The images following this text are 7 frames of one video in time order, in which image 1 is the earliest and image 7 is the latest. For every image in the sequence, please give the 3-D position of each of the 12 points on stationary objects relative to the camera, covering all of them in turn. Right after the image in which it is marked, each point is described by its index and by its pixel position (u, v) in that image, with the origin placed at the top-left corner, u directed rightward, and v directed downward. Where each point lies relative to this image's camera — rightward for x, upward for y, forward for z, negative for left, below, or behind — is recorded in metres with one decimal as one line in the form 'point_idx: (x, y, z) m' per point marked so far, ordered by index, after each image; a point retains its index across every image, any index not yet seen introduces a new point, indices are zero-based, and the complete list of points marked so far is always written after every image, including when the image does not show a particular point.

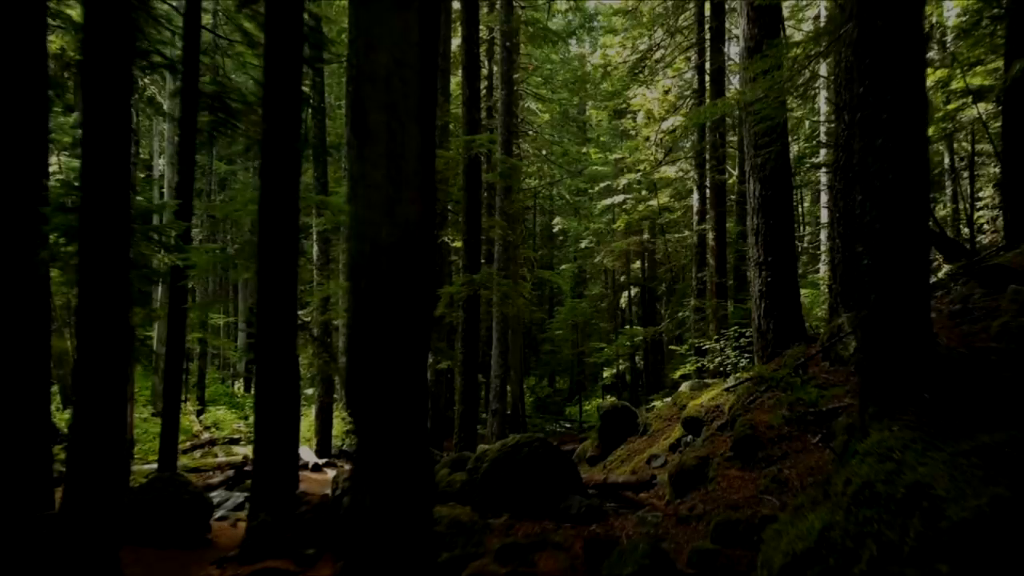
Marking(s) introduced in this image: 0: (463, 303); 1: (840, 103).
0: (-1.0, -0.3, +12.3) m
1: (+5.2, +3.0, +9.6) m
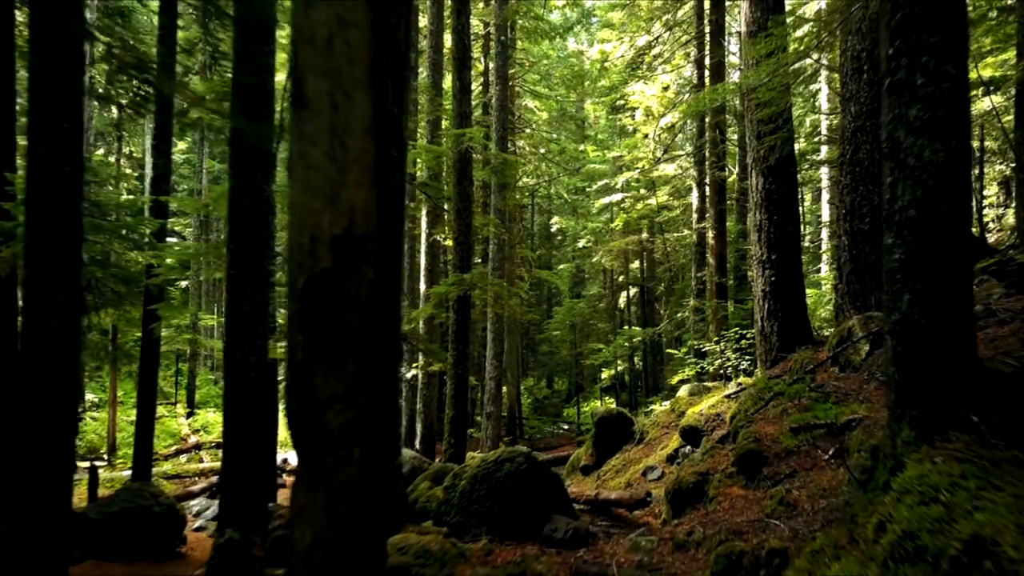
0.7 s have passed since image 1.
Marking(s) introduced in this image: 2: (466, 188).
0: (-1.1, -0.3, +11.9) m
1: (+5.1, +3.0, +9.1) m
2: (-0.9, +2.0, +12.1) m
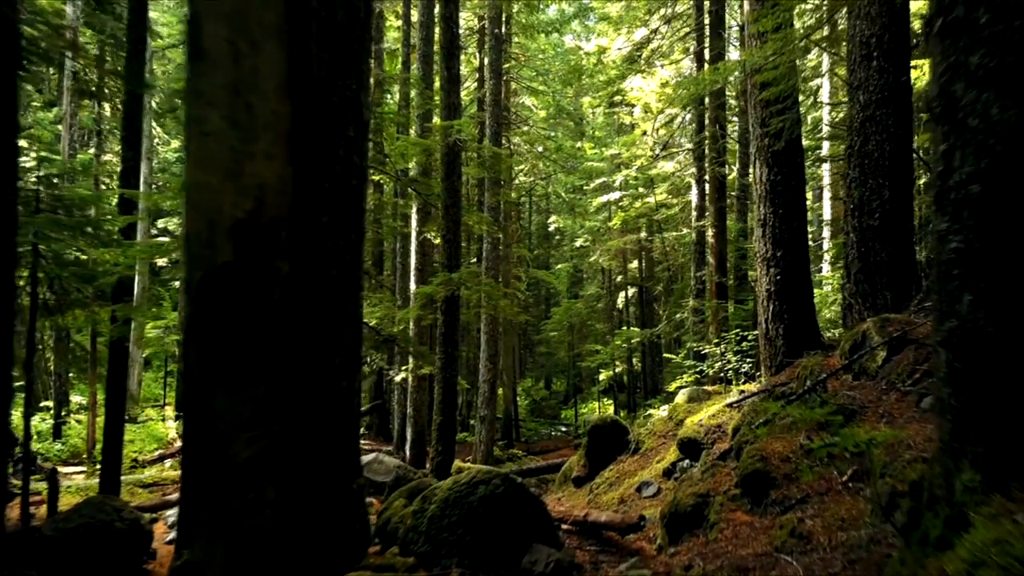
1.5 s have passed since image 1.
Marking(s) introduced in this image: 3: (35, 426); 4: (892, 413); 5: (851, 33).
0: (-1.3, -0.3, +11.4) m
1: (+4.9, +3.0, +8.6) m
2: (-1.1, +2.0, +11.6) m
3: (-14.4, -4.2, +18.2) m
4: (+2.9, -1.0, +4.6) m
5: (+4.8, +3.6, +8.5) m
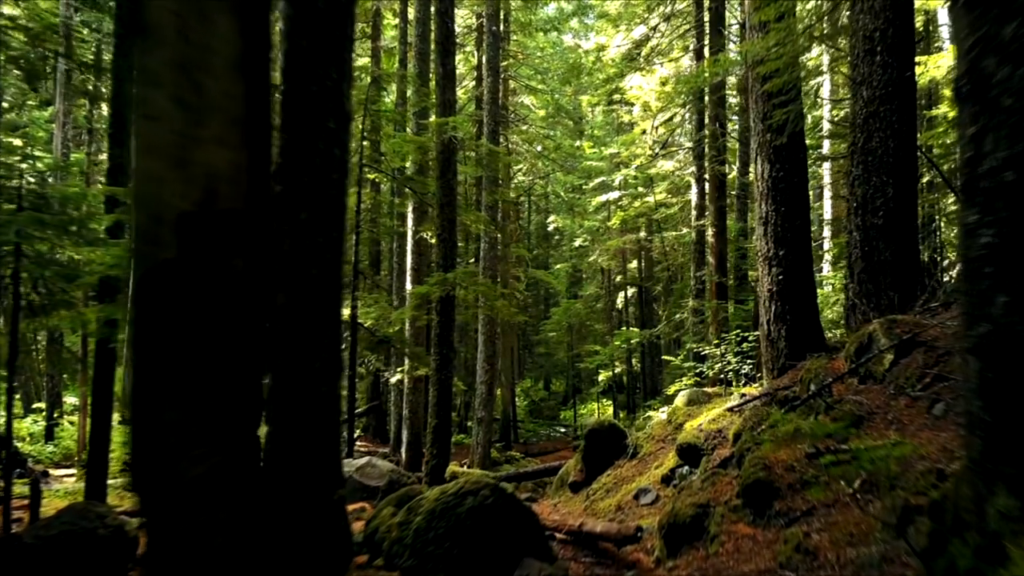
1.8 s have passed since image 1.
0: (-1.4, -0.3, +11.2) m
1: (+4.8, +3.0, +8.4) m
2: (-1.2, +2.0, +11.4) m
3: (-14.5, -4.2, +18.0) m
4: (+2.8, -1.0, +4.4) m
5: (+4.7, +3.6, +8.3) m
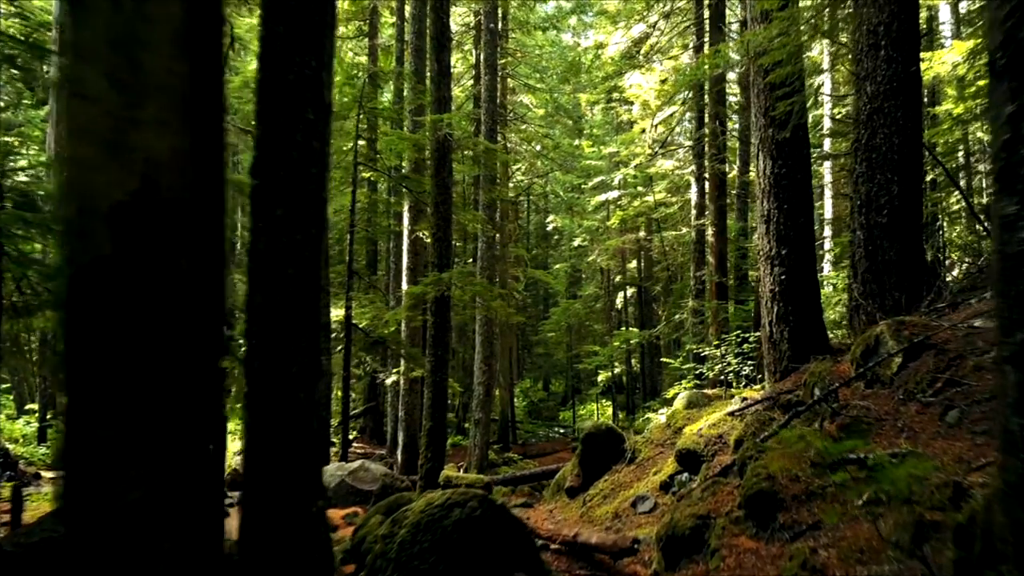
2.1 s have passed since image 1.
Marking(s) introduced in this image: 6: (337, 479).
0: (-1.4, -0.3, +11.0) m
1: (+4.8, +3.0, +8.2) m
2: (-1.2, +2.0, +11.2) m
3: (-14.6, -4.2, +17.8) m
4: (+2.8, -1.0, +4.2) m
5: (+4.7, +3.6, +8.1) m
6: (-2.8, -3.0, +9.5) m
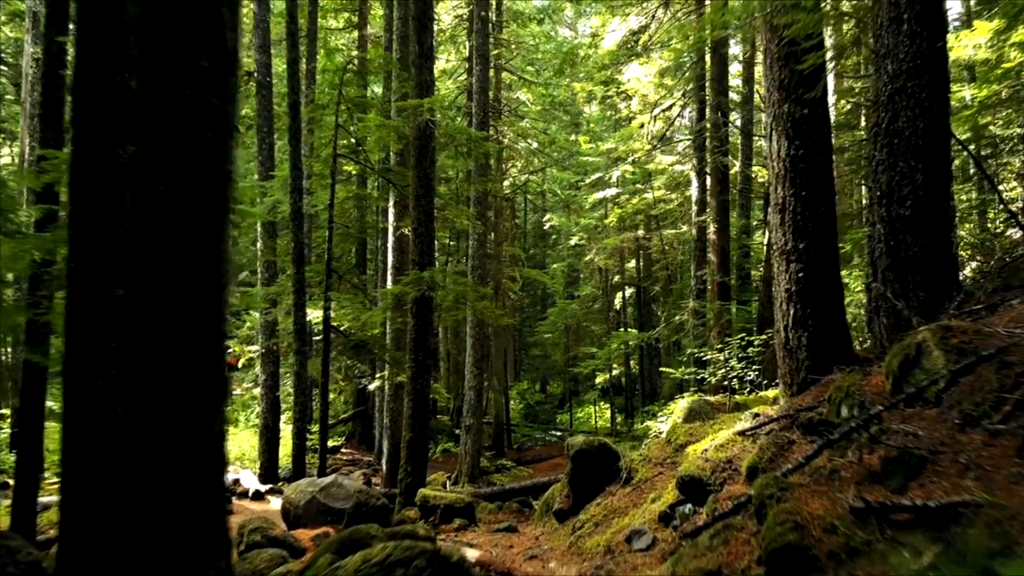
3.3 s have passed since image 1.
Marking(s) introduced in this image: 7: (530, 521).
0: (-1.6, -0.3, +10.2) m
1: (+4.6, +3.0, +7.5) m
2: (-1.4, +2.0, +10.4) m
3: (-14.8, -4.2, +17.0) m
4: (+2.6, -0.9, +3.4) m
5: (+4.5, +3.6, +7.3) m
6: (-3.0, -3.0, +8.7) m
7: (+0.2, -3.1, +8.0) m
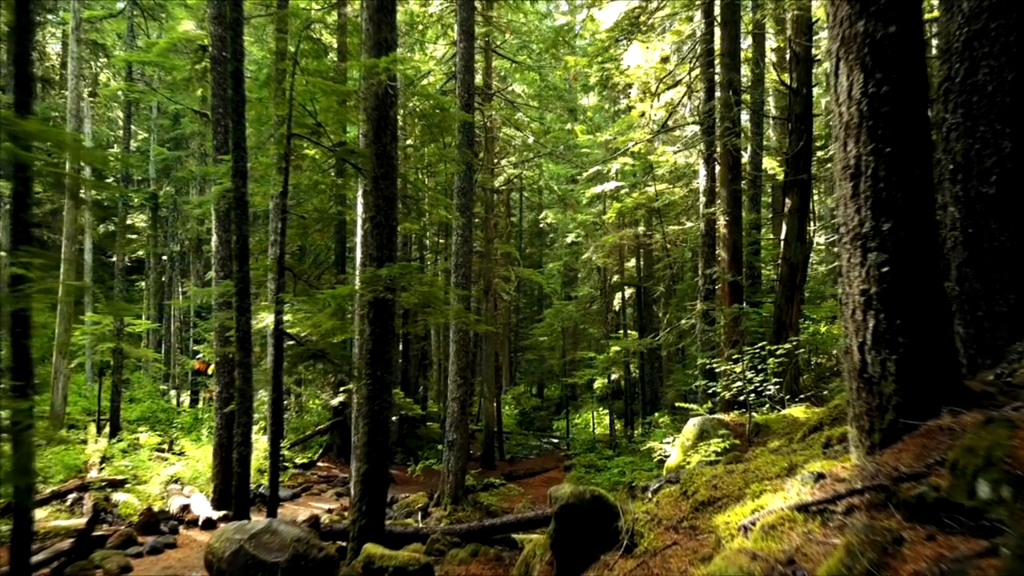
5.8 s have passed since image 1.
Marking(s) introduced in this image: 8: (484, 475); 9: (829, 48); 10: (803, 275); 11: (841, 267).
0: (-2.0, -0.3, +8.6) m
1: (+4.3, +3.0, +5.8) m
2: (-1.8, +2.0, +8.8) m
3: (-15.1, -4.2, +15.3) m
4: (+2.3, -1.0, +1.8) m
5: (+4.2, +3.6, +5.7) m
6: (-3.3, -3.0, +7.1) m
7: (-0.1, -3.1, +6.3) m
8: (-0.8, -5.8, +18.9) m
9: (+2.2, +1.6, +4.3) m
10: (+5.2, +0.2, +10.7) m
11: (+2.2, +0.1, +4.3) m
